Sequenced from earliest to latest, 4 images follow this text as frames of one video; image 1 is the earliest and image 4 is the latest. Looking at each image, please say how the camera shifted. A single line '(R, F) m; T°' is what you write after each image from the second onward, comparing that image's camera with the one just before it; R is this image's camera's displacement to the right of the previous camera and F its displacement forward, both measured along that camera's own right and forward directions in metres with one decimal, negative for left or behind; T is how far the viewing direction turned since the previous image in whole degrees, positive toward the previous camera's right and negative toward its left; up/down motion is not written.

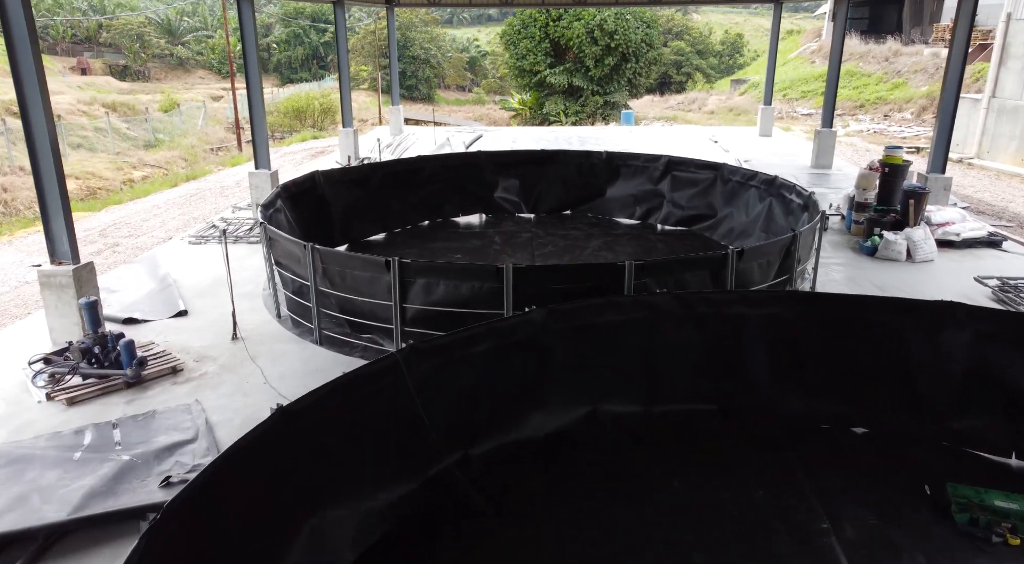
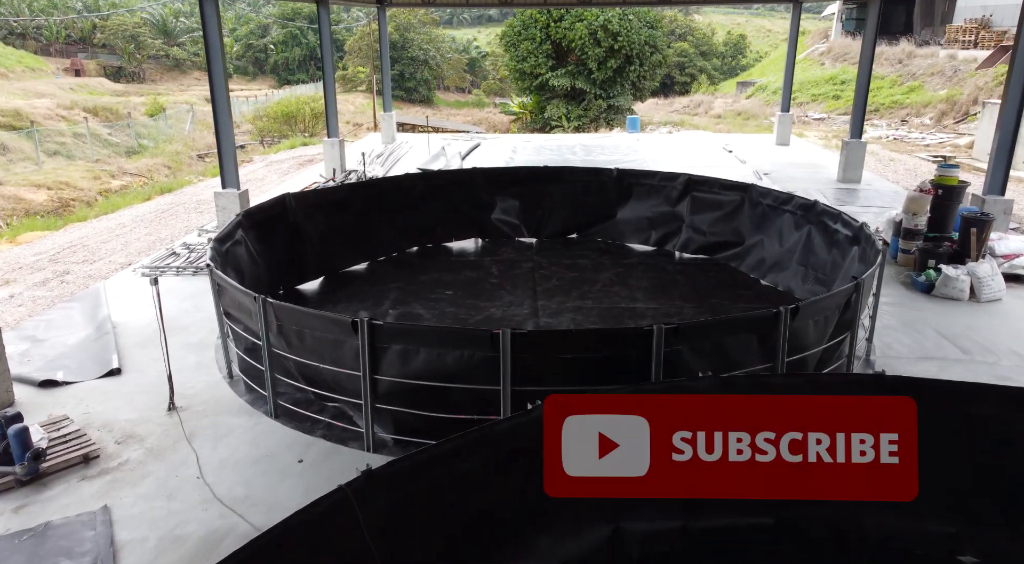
(0.0, +1.0) m; 0°
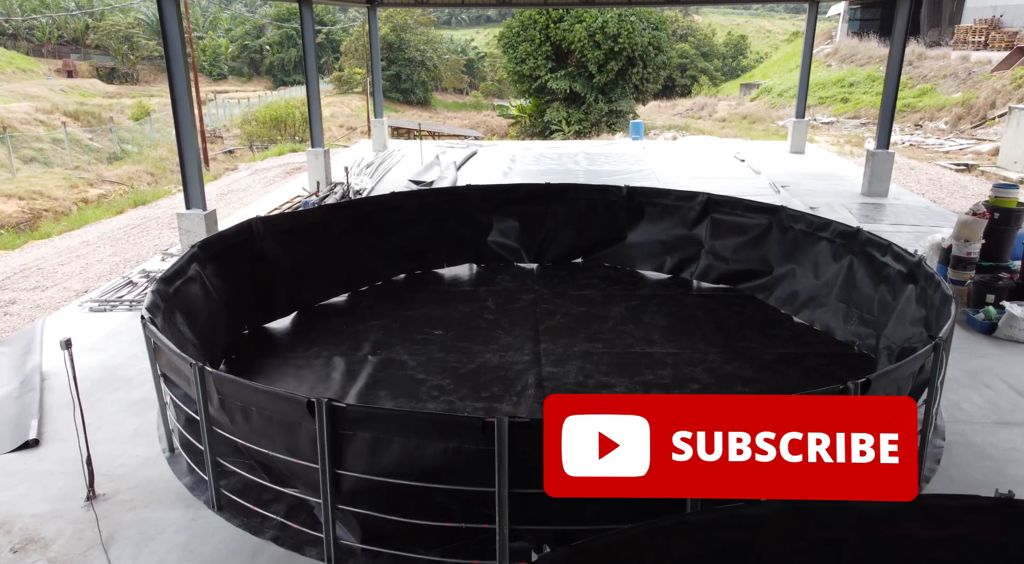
(0.0, +0.9) m; 0°
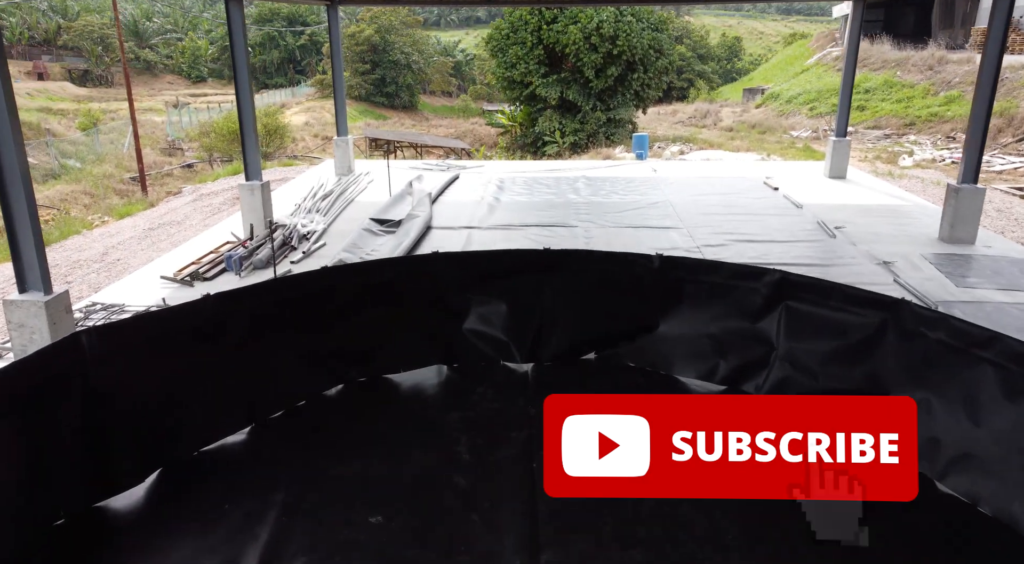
(+0.1, +2.3) m; +1°
